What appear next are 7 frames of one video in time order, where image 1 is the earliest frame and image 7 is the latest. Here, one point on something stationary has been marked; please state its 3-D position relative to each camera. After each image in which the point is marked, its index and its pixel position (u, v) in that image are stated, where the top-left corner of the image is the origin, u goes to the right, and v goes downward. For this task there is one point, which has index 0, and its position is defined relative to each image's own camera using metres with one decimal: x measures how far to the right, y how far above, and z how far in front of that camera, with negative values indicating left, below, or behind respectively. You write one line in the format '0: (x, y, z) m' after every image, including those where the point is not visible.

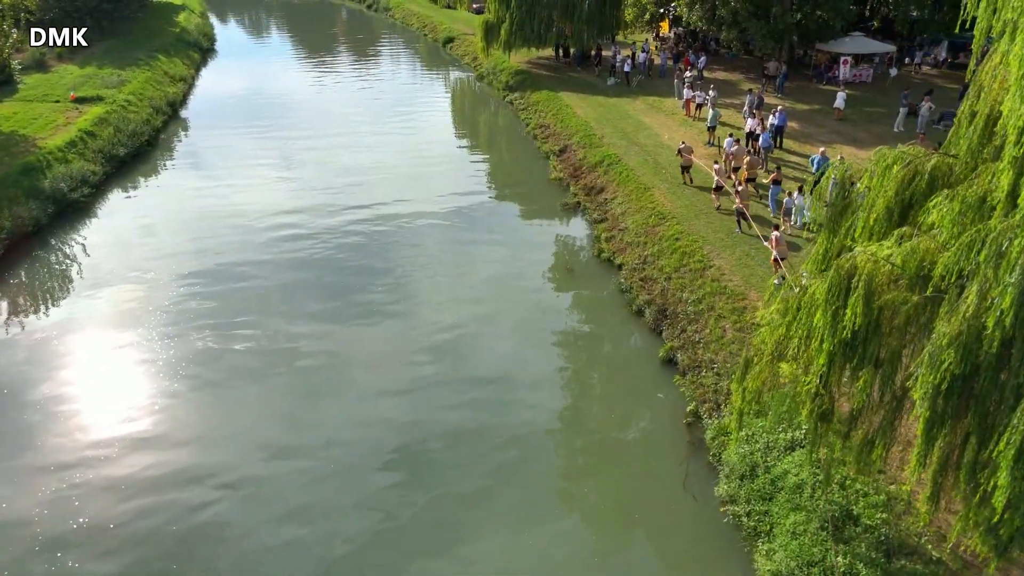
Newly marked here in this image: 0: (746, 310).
0: (+5.6, -0.5, +17.4) m
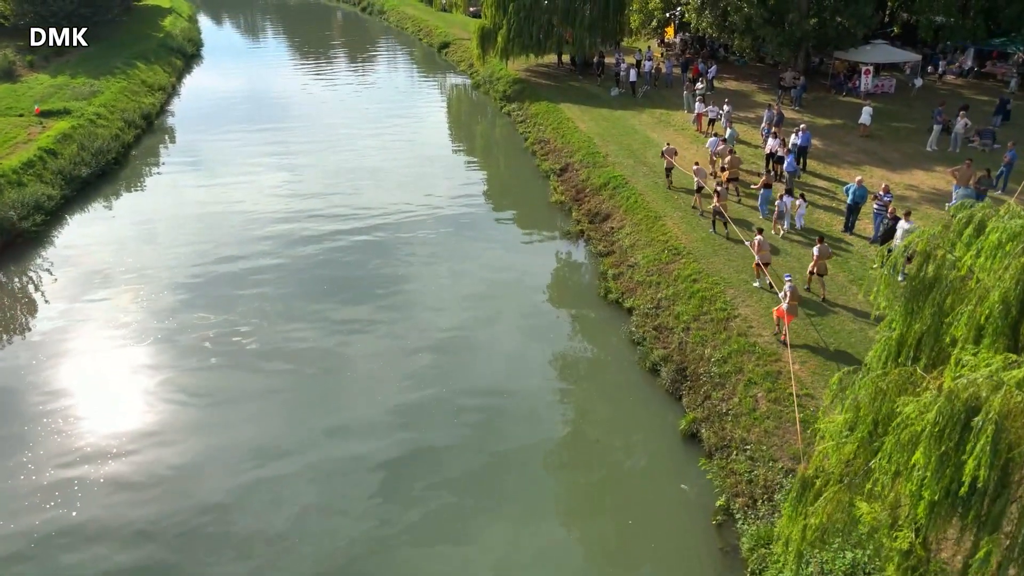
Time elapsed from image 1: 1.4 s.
0: (+5.5, -1.8, +14.9) m
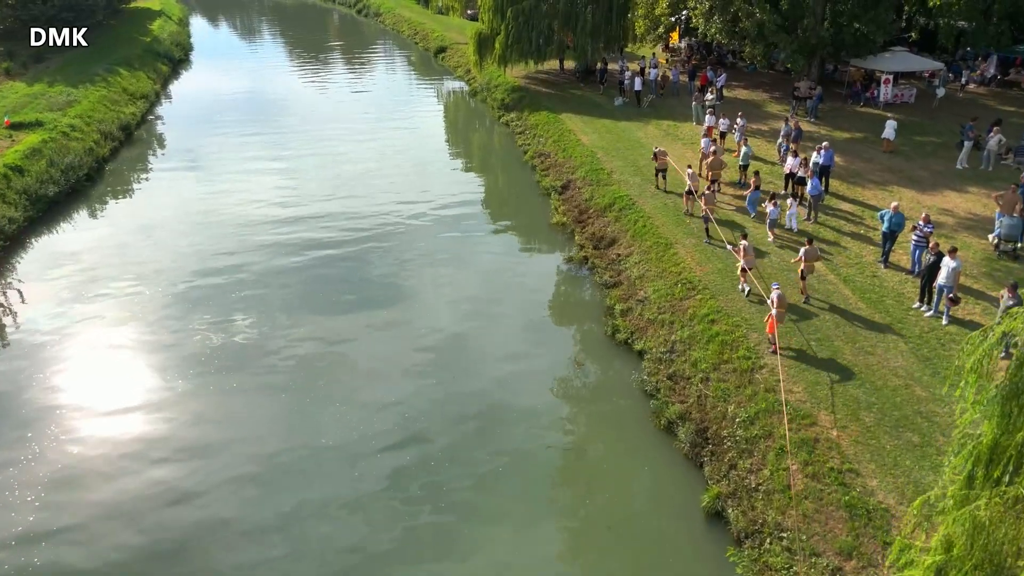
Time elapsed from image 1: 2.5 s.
0: (+5.5, -2.7, +13.0) m
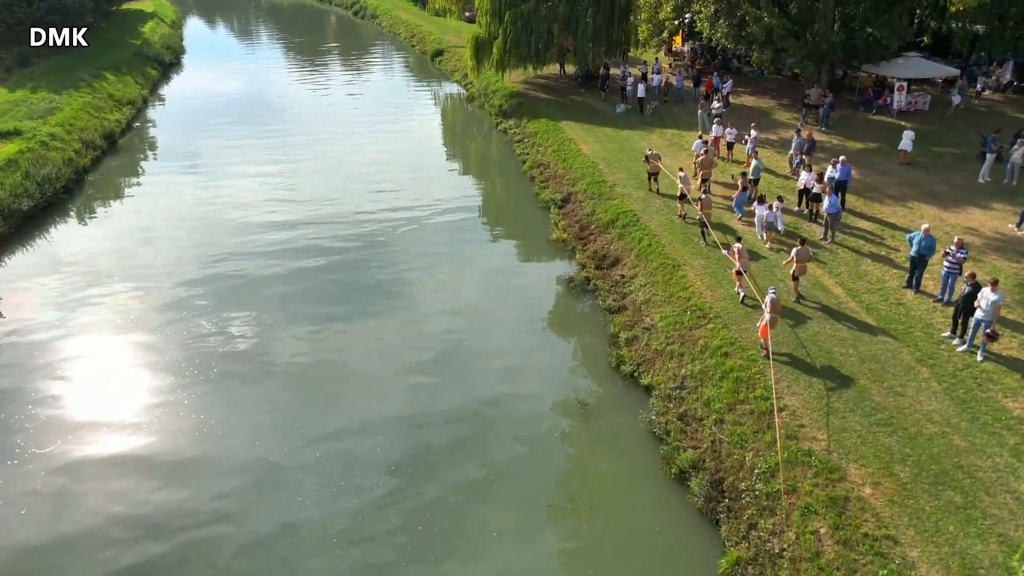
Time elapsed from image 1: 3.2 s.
0: (+5.4, -3.4, +11.7) m
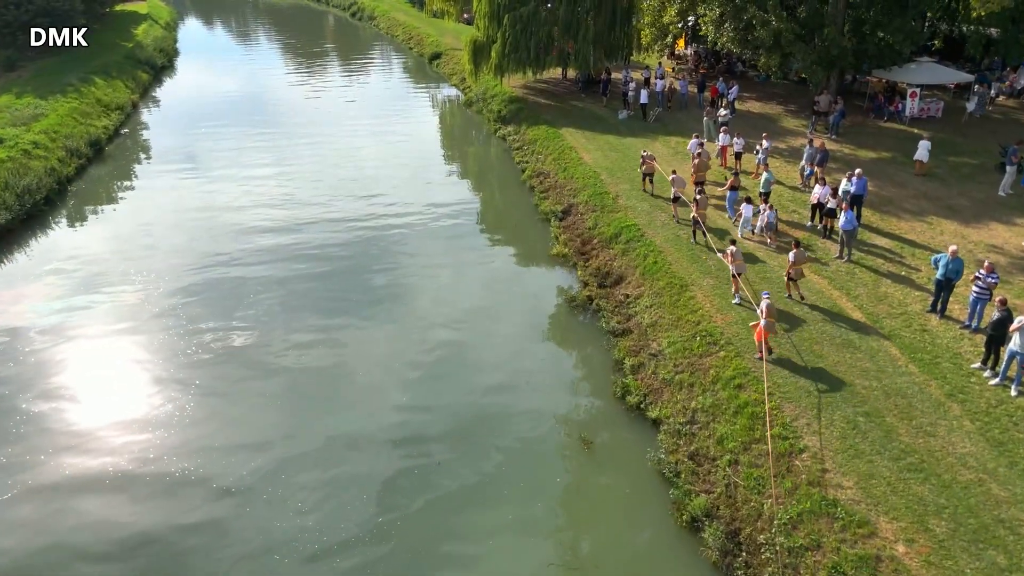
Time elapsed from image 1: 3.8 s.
0: (+5.3, -4.0, +10.6) m
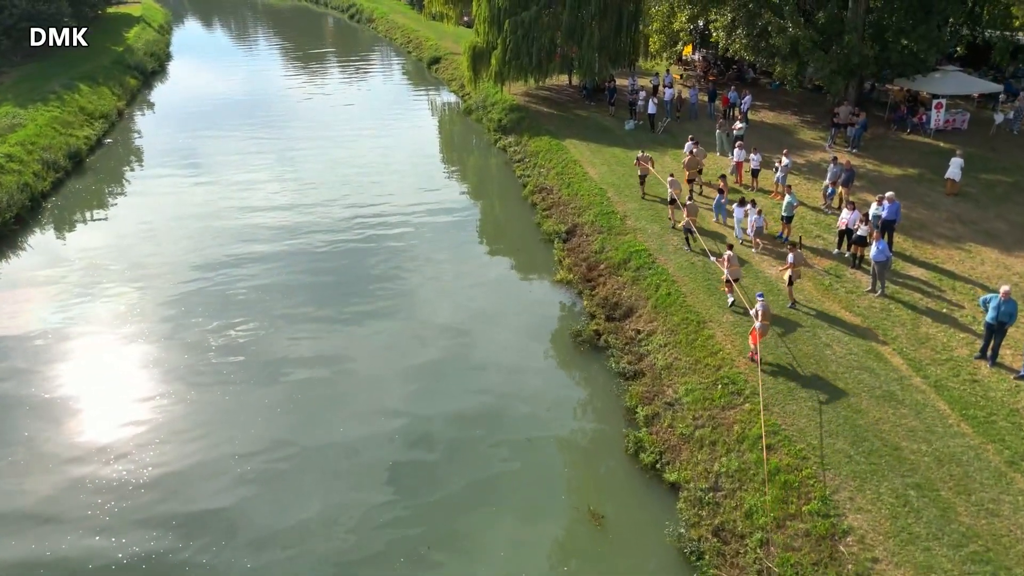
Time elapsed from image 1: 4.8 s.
0: (+5.3, -4.8, +8.9) m
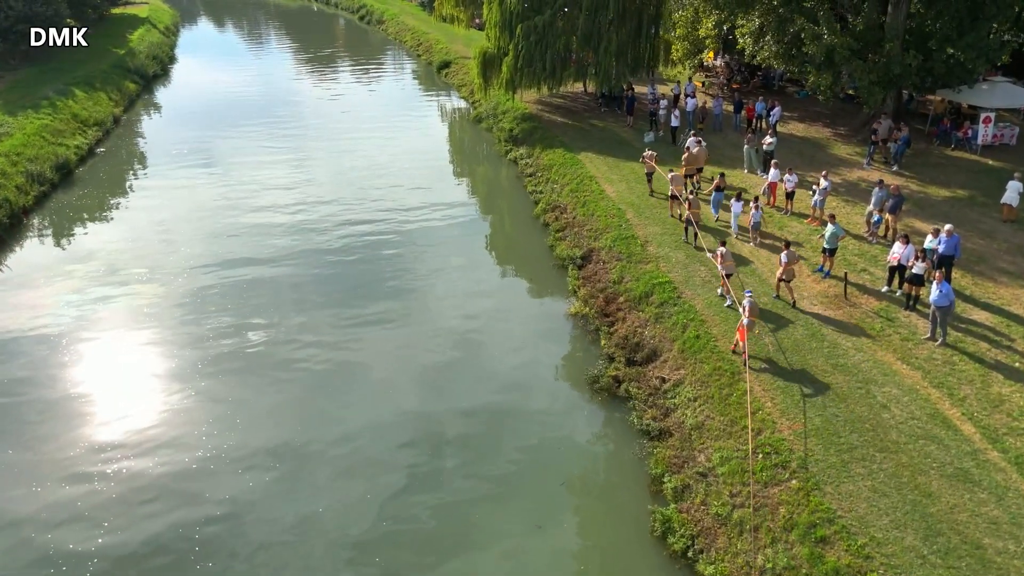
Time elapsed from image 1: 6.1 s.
0: (+5.4, -5.8, +6.8) m
